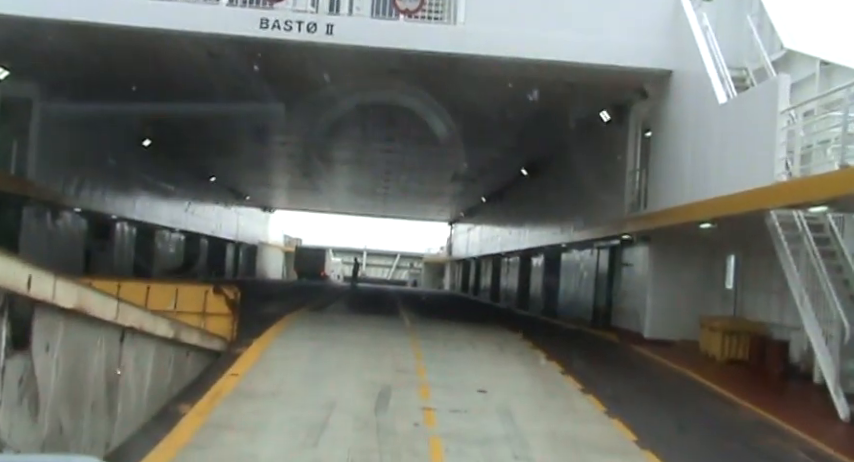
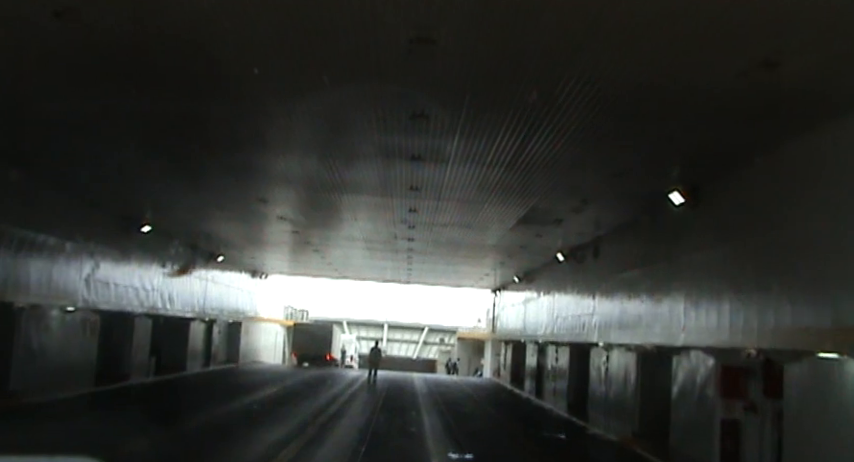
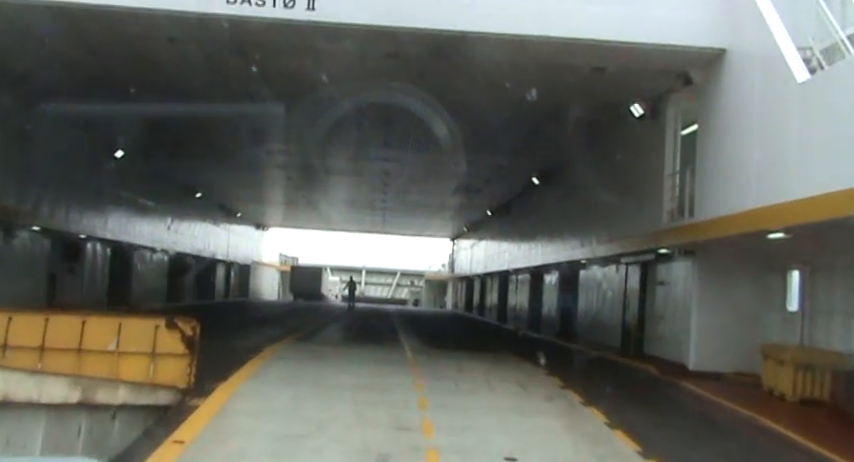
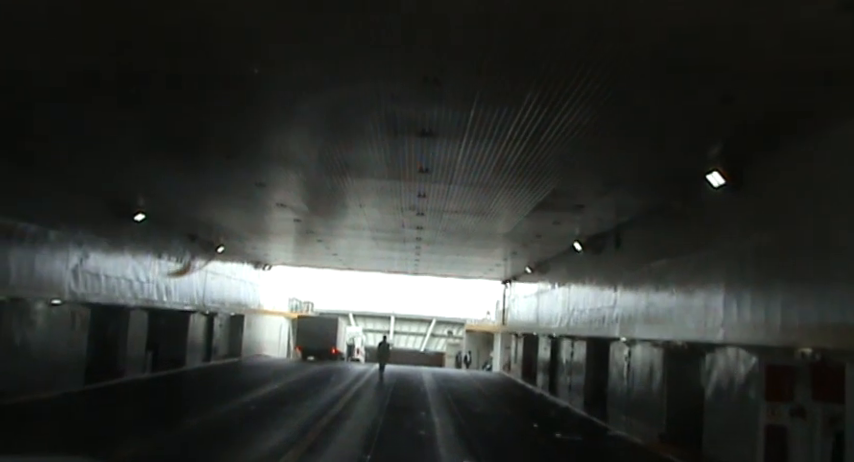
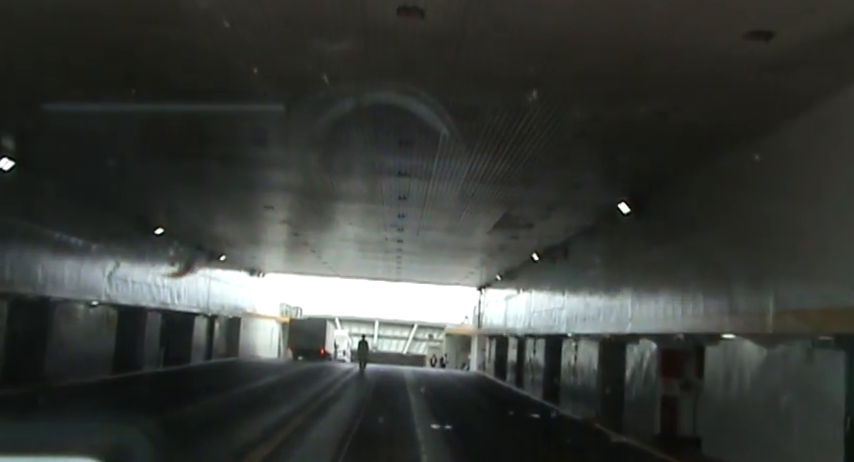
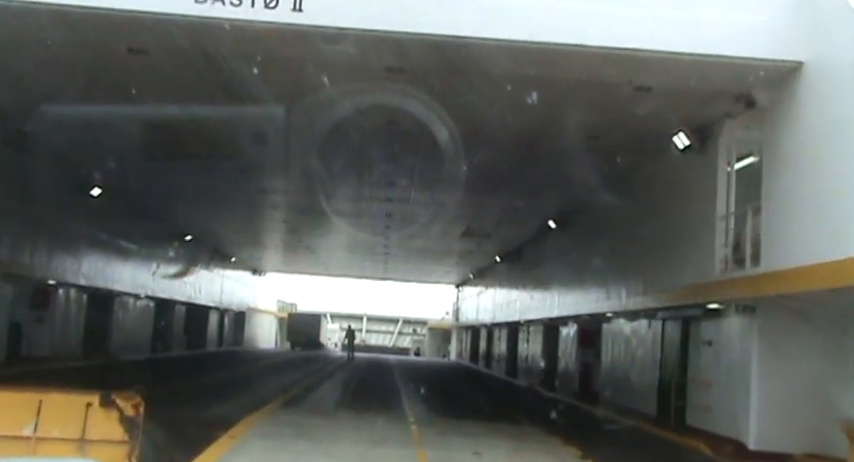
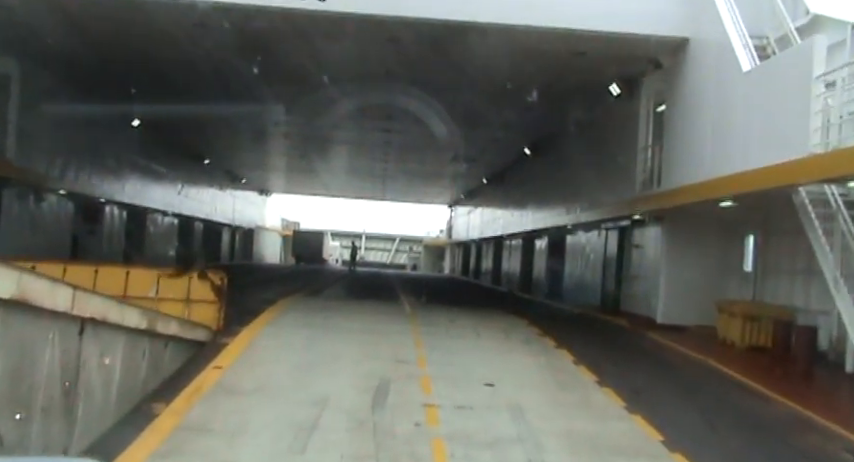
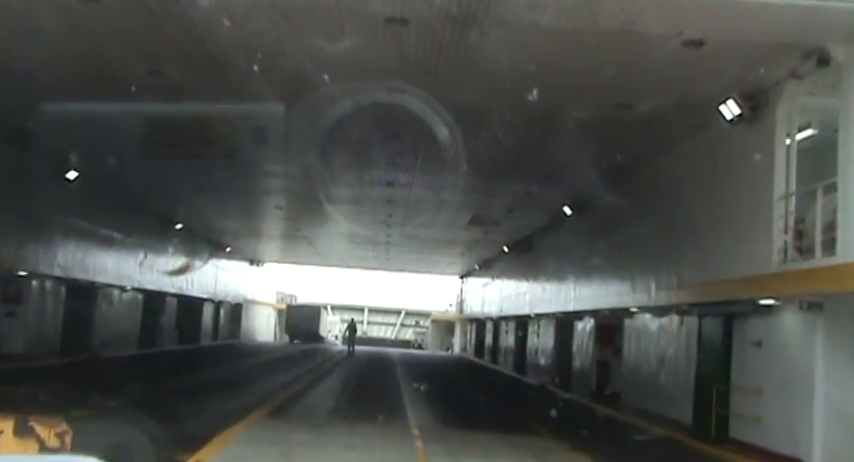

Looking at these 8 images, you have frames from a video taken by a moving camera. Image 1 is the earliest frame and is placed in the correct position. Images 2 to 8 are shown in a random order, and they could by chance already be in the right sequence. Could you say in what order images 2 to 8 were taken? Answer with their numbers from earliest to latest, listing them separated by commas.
7, 3, 6, 8, 5, 2, 4
